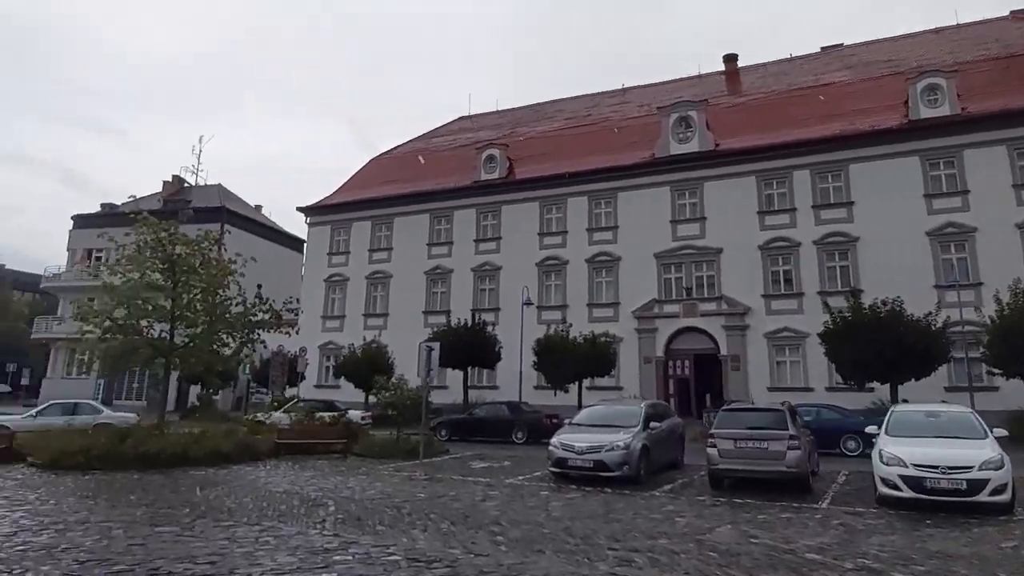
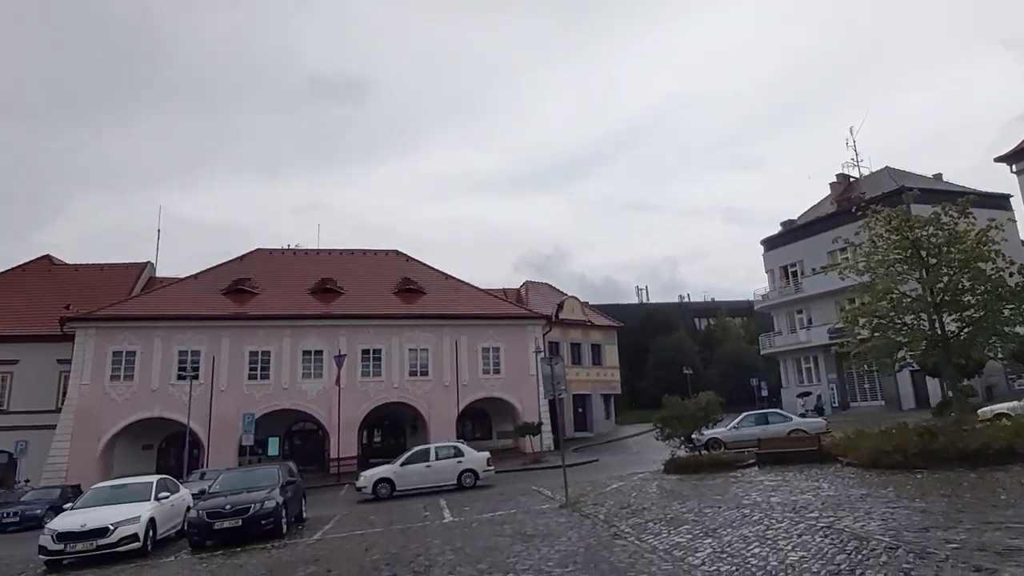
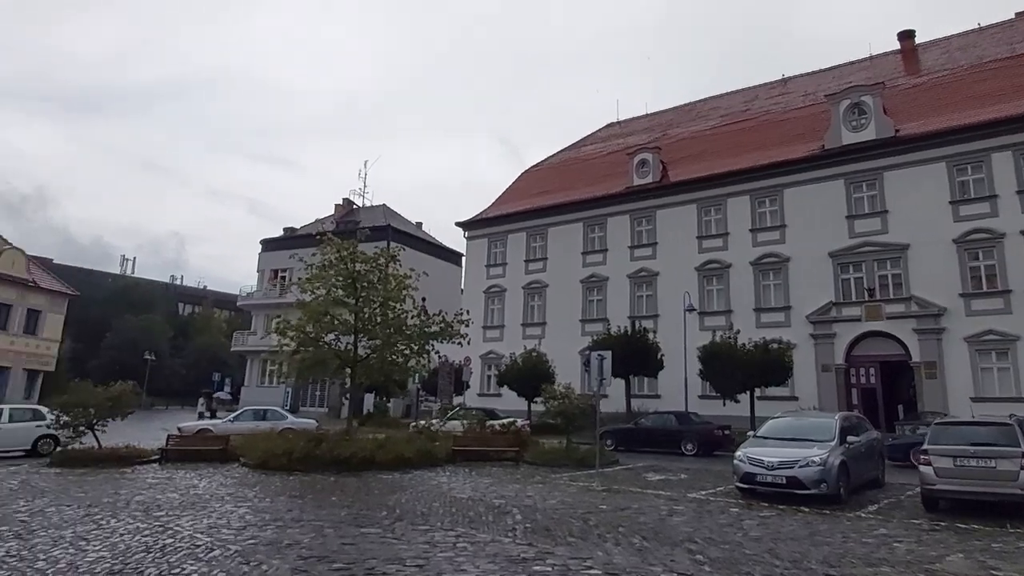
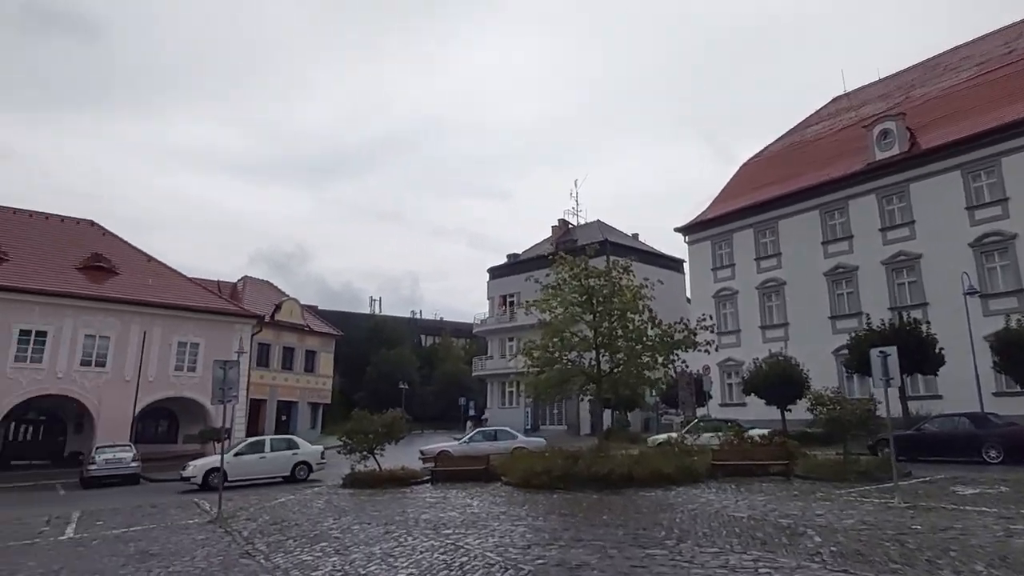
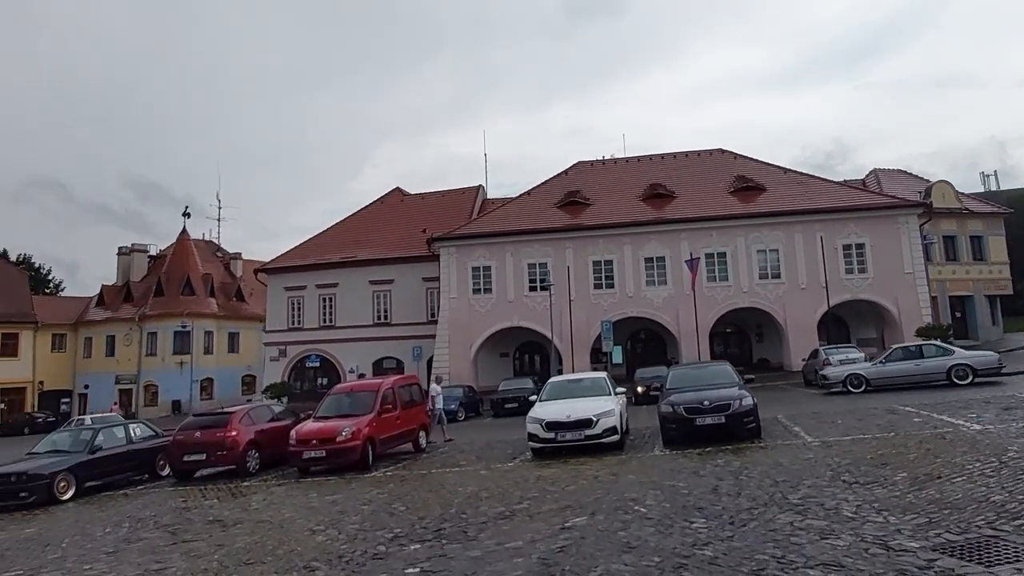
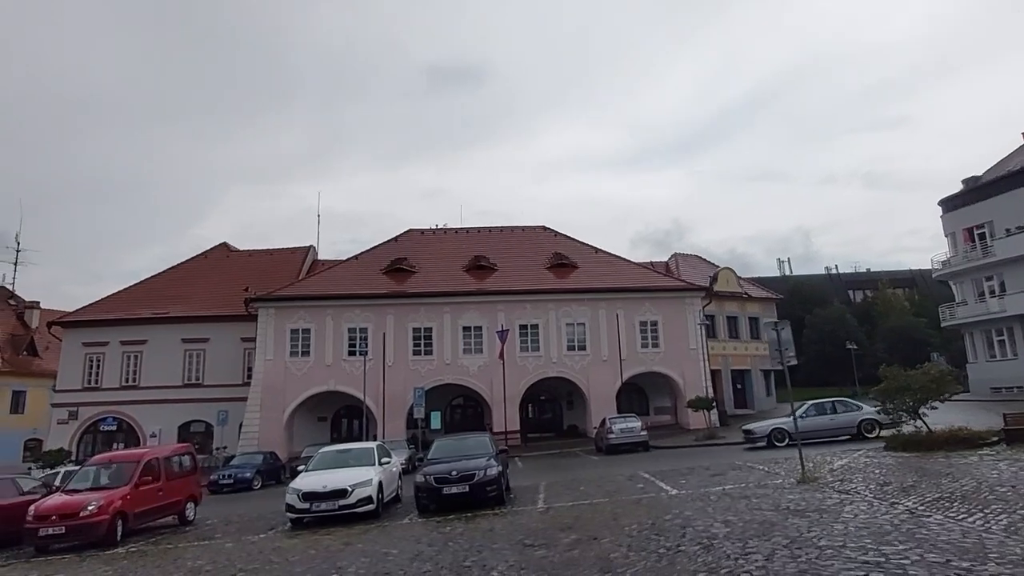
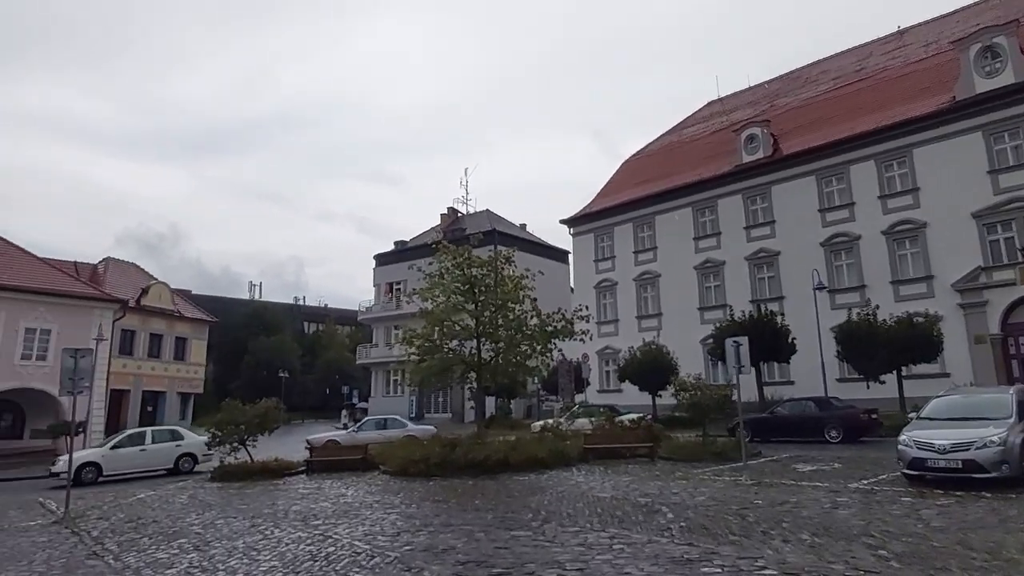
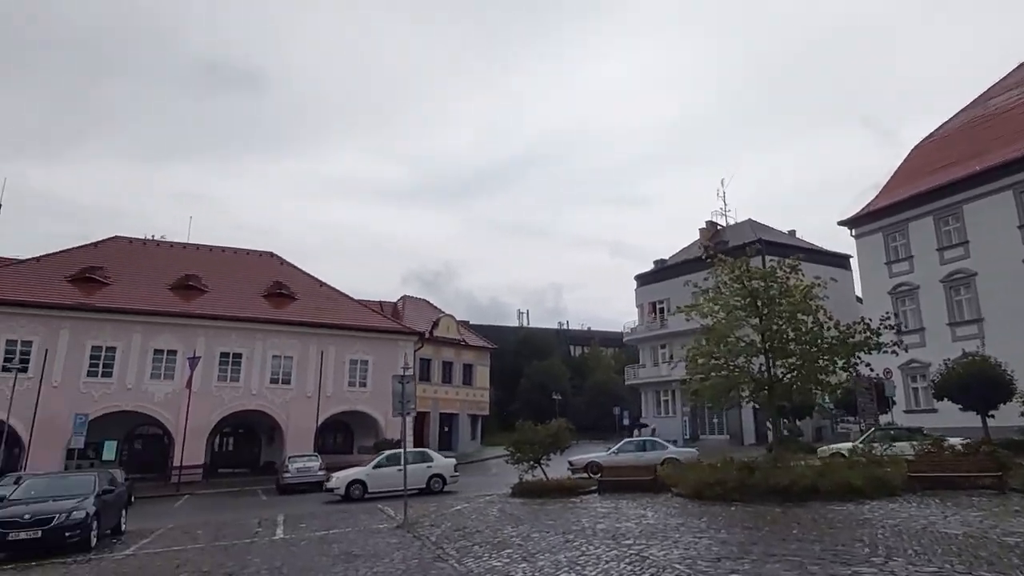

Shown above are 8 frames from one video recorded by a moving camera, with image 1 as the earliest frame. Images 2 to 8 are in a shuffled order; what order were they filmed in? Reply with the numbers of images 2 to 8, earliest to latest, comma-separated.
3, 7, 4, 8, 2, 6, 5
